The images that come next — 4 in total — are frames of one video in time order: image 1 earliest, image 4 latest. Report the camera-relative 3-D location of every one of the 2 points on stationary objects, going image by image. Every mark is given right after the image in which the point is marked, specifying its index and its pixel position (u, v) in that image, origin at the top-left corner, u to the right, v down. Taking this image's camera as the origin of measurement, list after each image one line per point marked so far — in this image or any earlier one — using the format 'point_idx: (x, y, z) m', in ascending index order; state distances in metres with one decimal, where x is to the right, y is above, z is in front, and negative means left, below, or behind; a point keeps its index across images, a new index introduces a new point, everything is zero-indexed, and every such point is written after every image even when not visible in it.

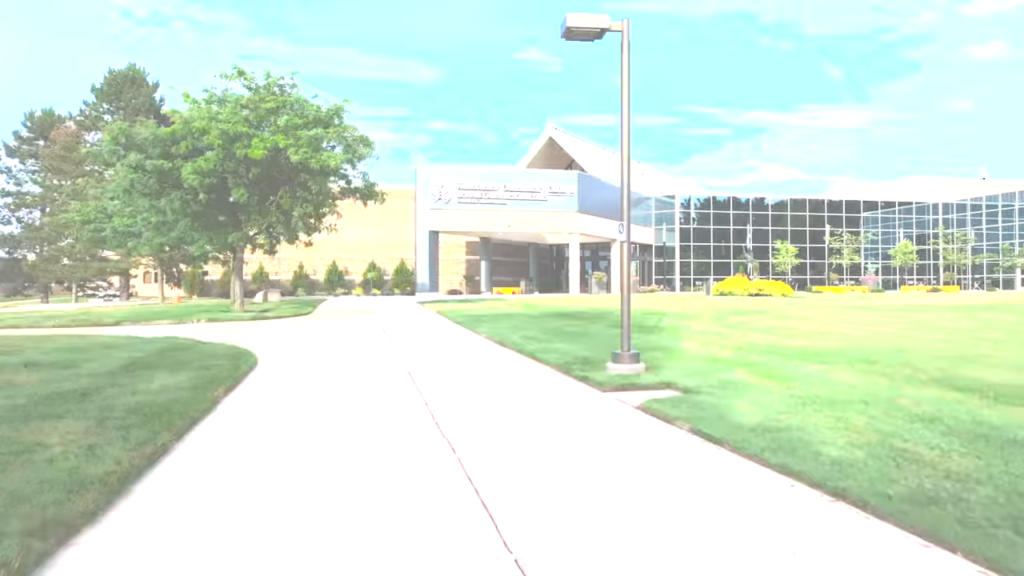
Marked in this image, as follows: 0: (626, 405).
0: (+1.3, -1.4, +8.6) m
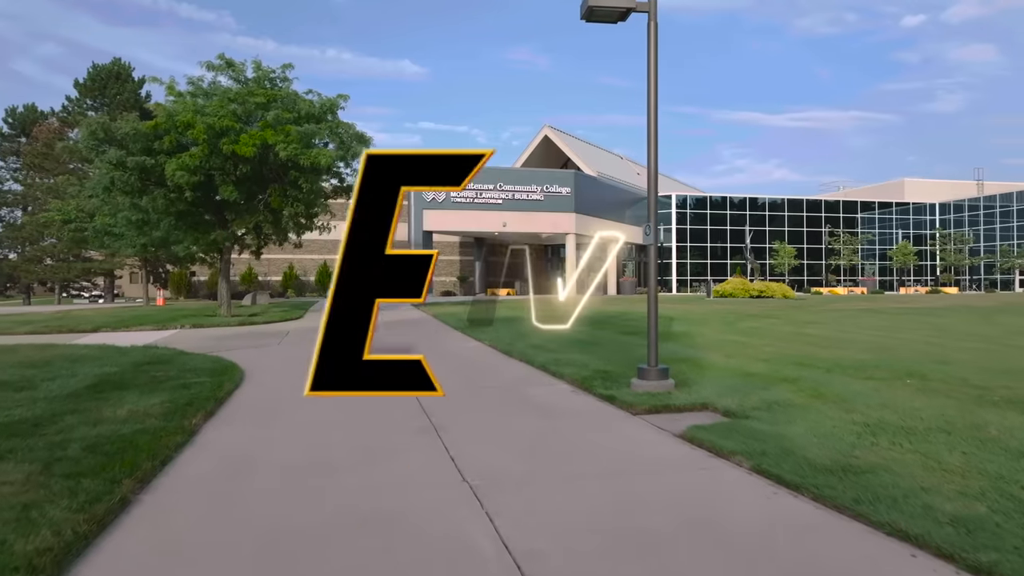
0: (+1.6, -1.5, +7.5) m
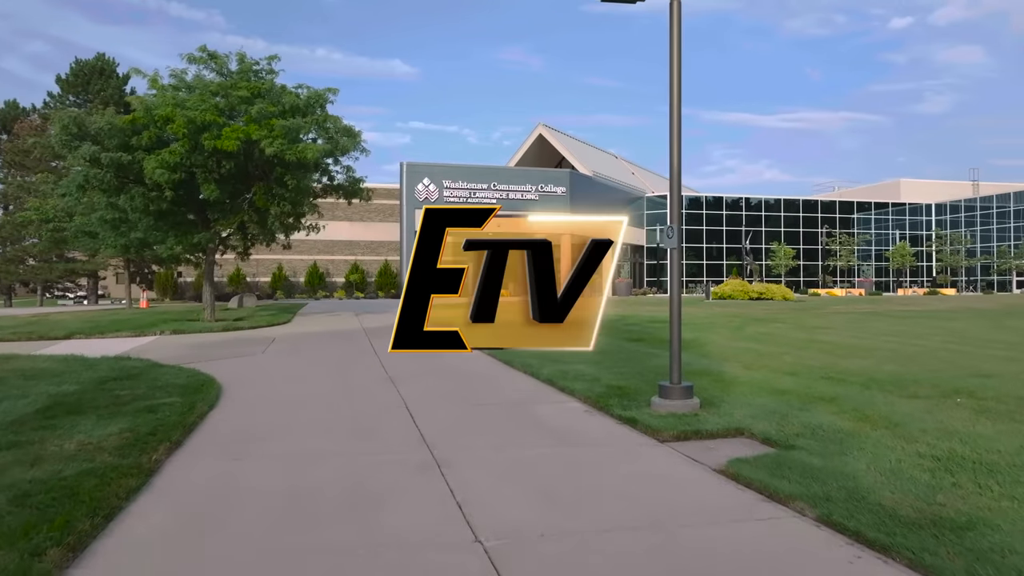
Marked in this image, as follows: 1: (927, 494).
0: (+1.7, -1.6, +6.5) m
1: (+3.0, -1.5, +5.3) m
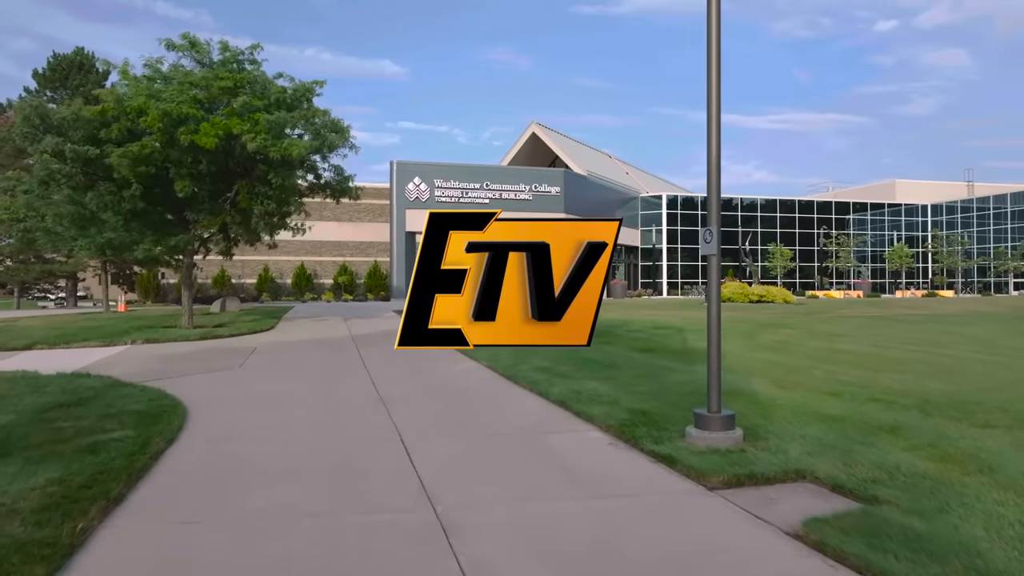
0: (+1.9, -1.7, +5.2) m
1: (+3.2, -1.6, +4.1) m
